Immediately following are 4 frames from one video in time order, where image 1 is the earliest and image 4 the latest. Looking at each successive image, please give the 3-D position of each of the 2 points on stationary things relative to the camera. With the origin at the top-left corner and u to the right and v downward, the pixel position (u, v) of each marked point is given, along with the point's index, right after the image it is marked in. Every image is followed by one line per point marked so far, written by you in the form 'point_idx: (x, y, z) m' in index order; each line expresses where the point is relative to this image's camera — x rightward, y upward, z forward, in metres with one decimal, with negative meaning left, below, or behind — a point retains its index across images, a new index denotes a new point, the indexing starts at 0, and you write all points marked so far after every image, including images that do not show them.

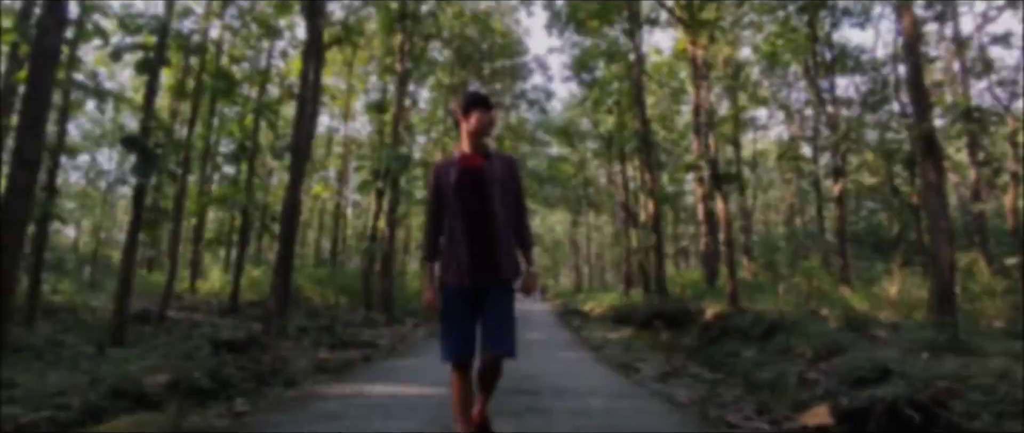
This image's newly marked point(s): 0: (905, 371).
0: (+2.5, -1.0, +4.5) m
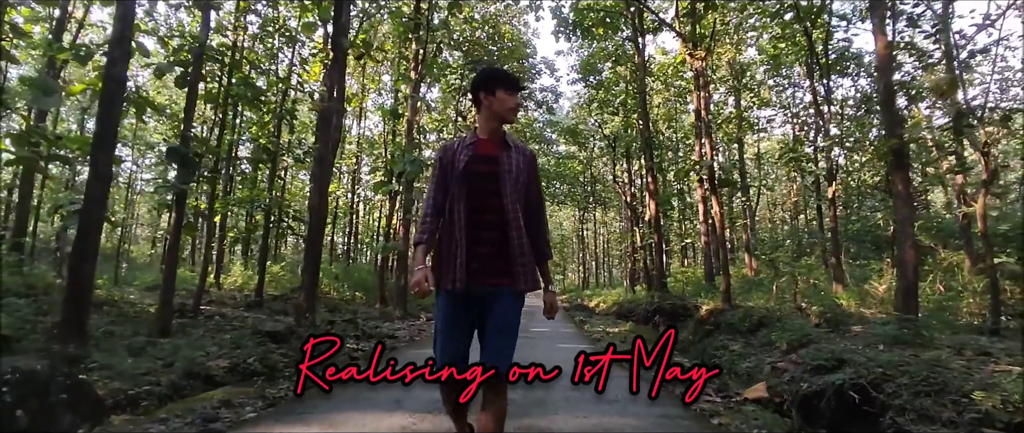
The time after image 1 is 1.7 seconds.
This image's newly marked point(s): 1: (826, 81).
0: (+2.6, -1.1, +5.3) m
1: (+8.7, +3.8, +19.1) m
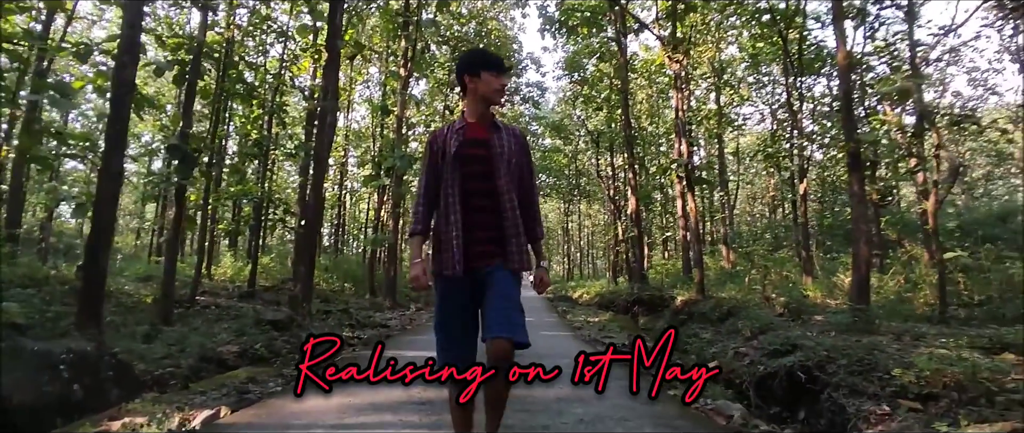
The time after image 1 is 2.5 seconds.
0: (+2.5, -1.1, +5.9) m
1: (+8.3, +3.9, +19.7) m
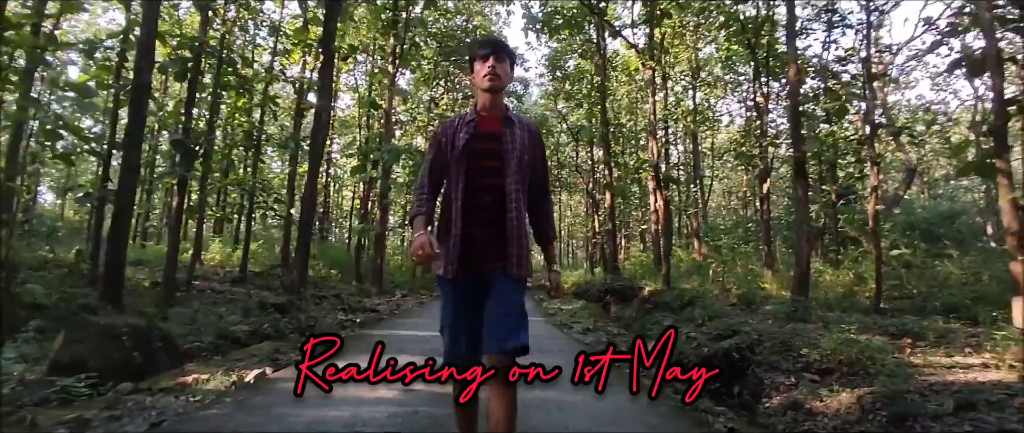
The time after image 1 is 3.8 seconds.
0: (+2.3, -1.1, +6.8) m
1: (+7.8, +4.0, +20.7) m
